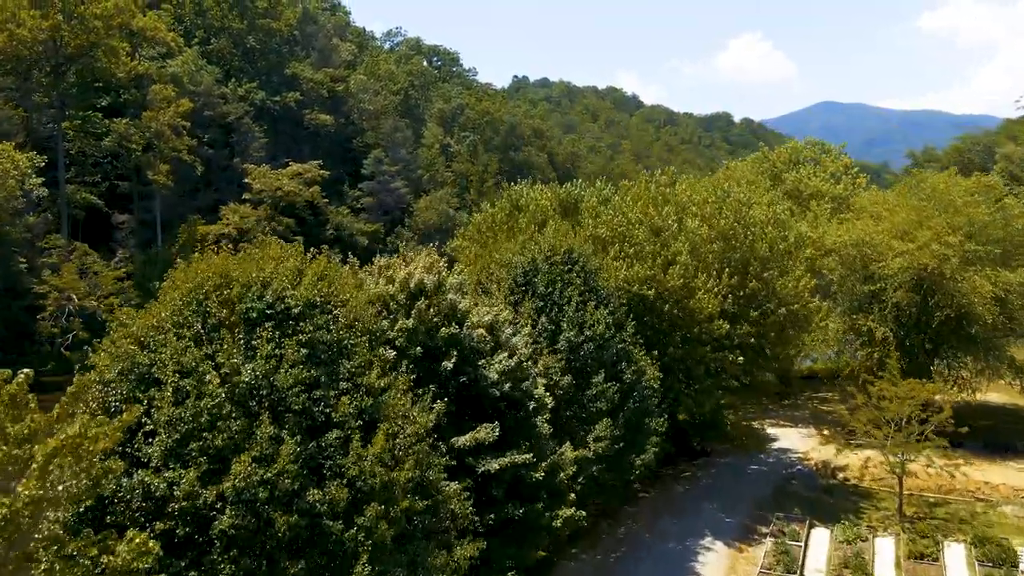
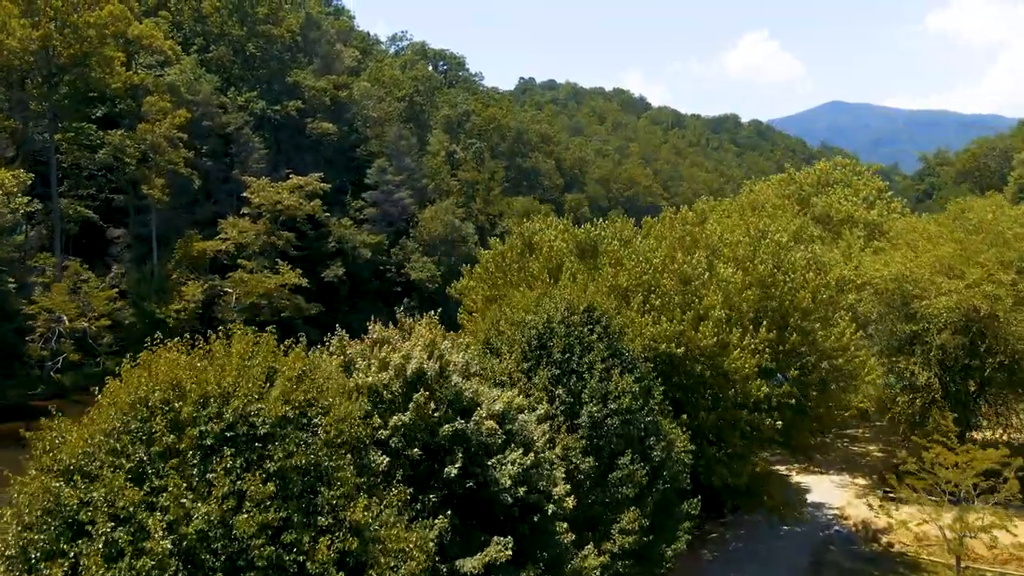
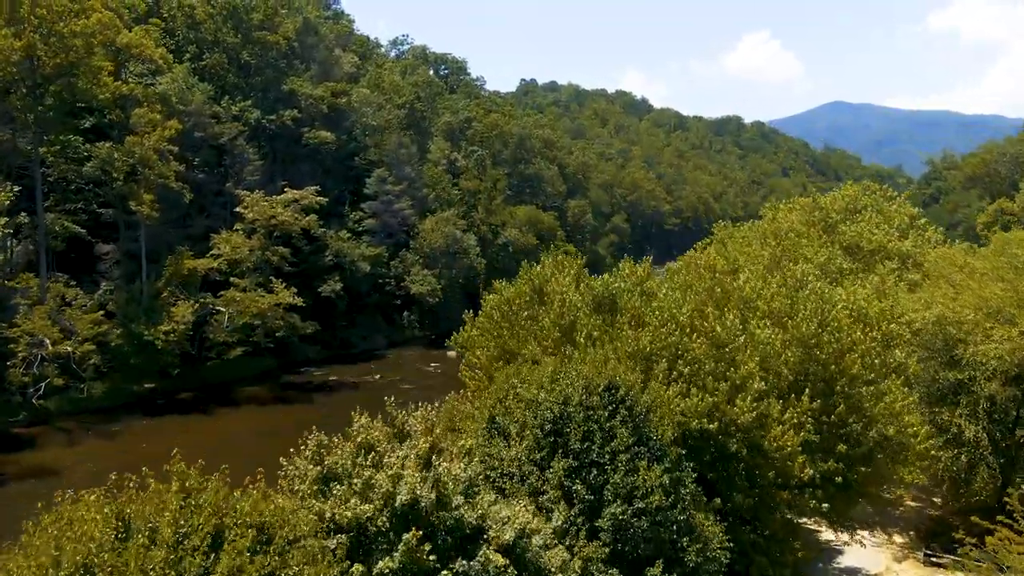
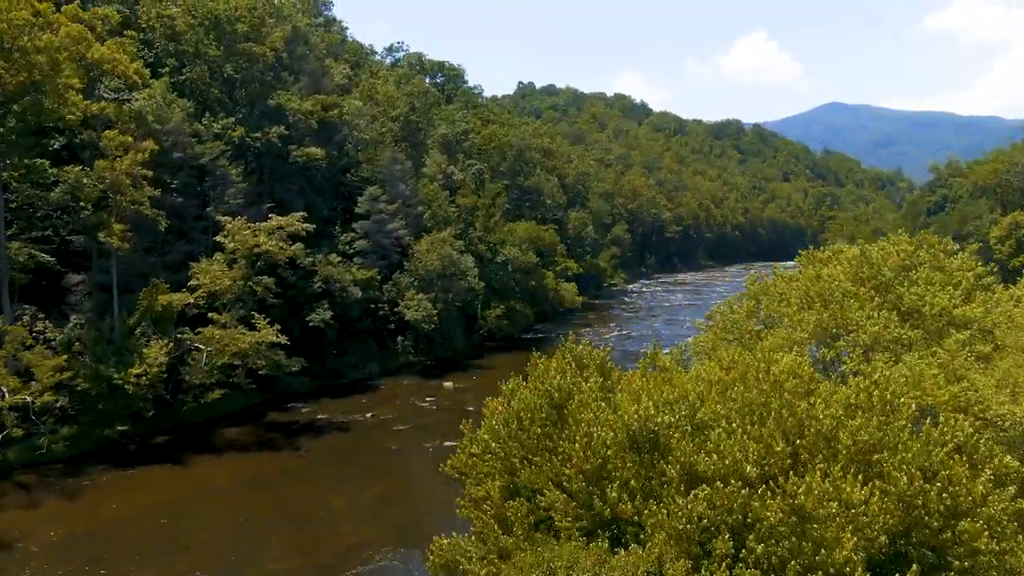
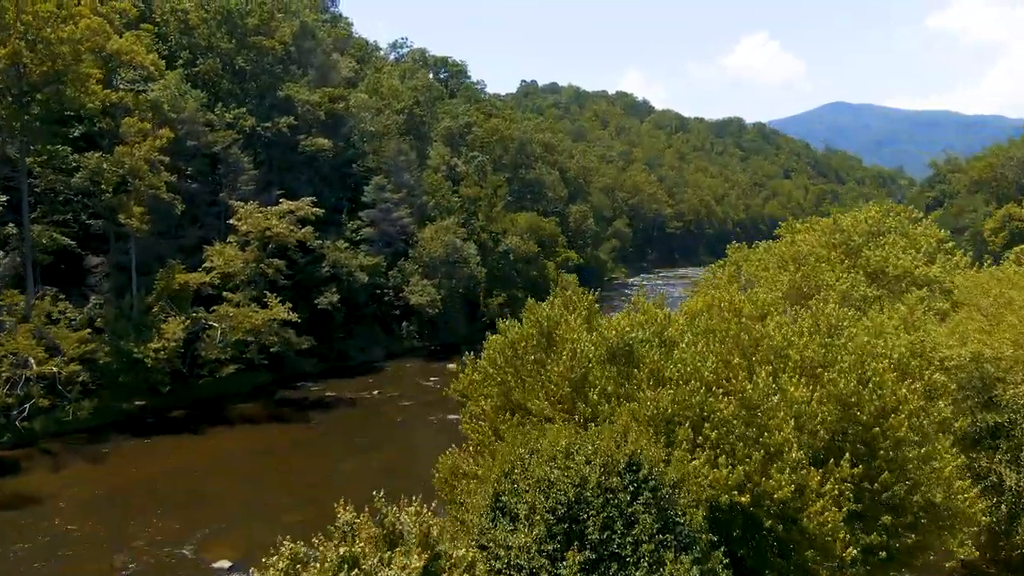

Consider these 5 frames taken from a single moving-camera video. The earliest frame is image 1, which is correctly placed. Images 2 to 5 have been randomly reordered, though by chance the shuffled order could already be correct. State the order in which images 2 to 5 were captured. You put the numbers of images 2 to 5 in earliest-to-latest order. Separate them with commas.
2, 3, 5, 4
